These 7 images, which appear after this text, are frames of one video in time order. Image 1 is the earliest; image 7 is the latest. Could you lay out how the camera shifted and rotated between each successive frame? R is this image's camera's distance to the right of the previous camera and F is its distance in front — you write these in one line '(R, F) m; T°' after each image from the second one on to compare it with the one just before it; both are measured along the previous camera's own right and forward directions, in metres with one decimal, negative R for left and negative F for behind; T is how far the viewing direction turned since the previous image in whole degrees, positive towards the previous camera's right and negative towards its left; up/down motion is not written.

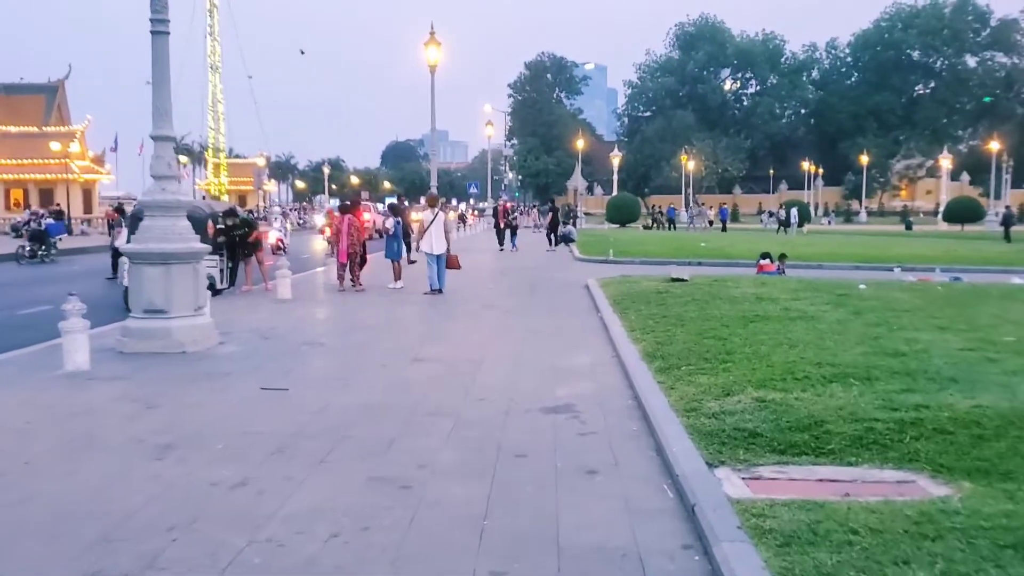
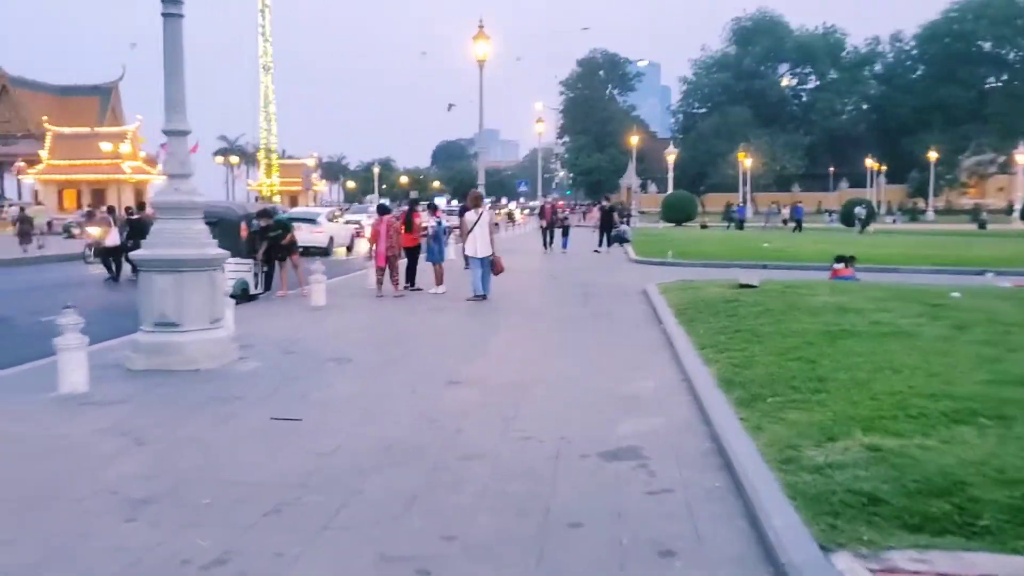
(0.0, +1.3) m; -3°
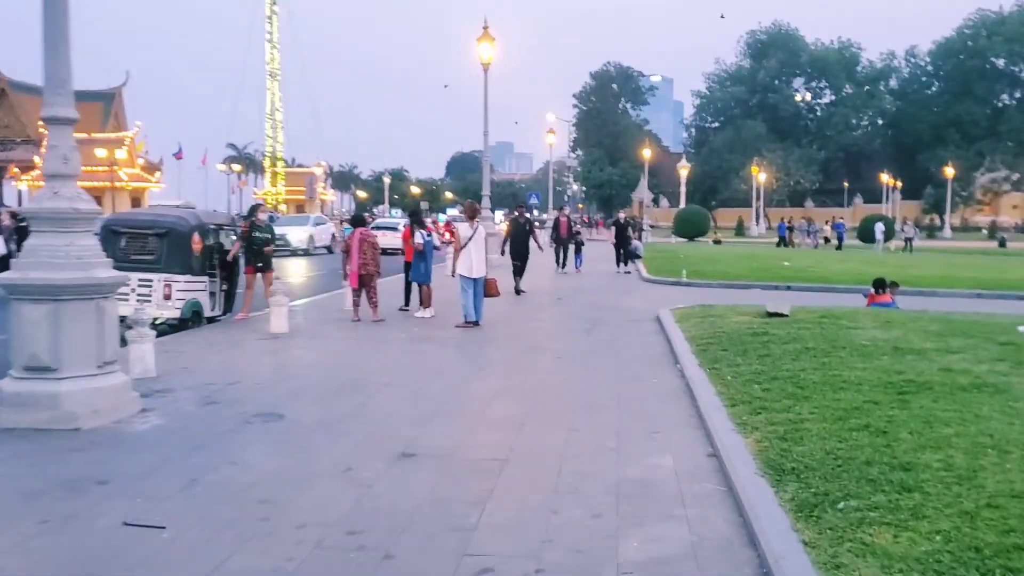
(+0.3, +2.2) m; -1°
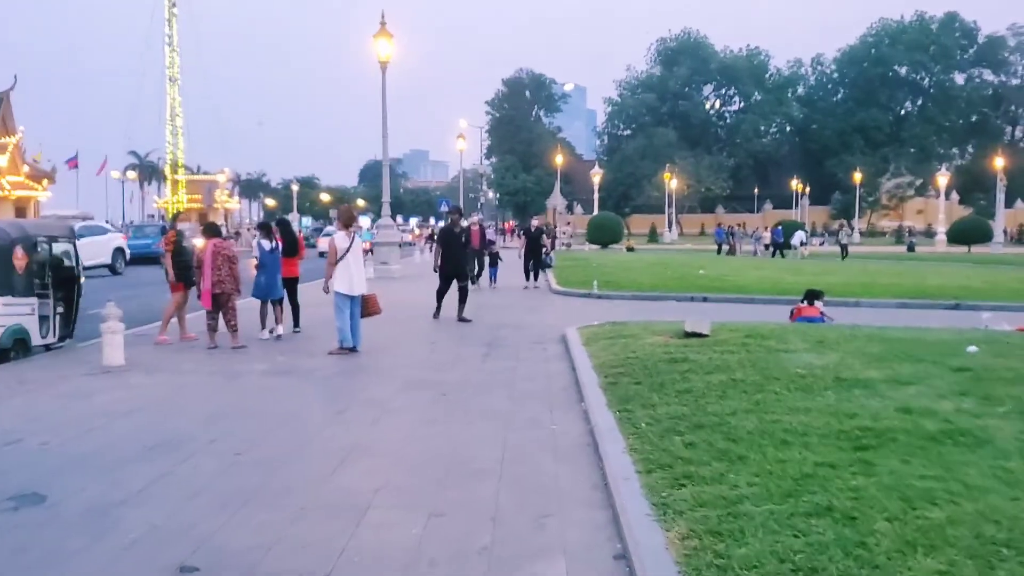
(+0.4, +1.9) m; +5°
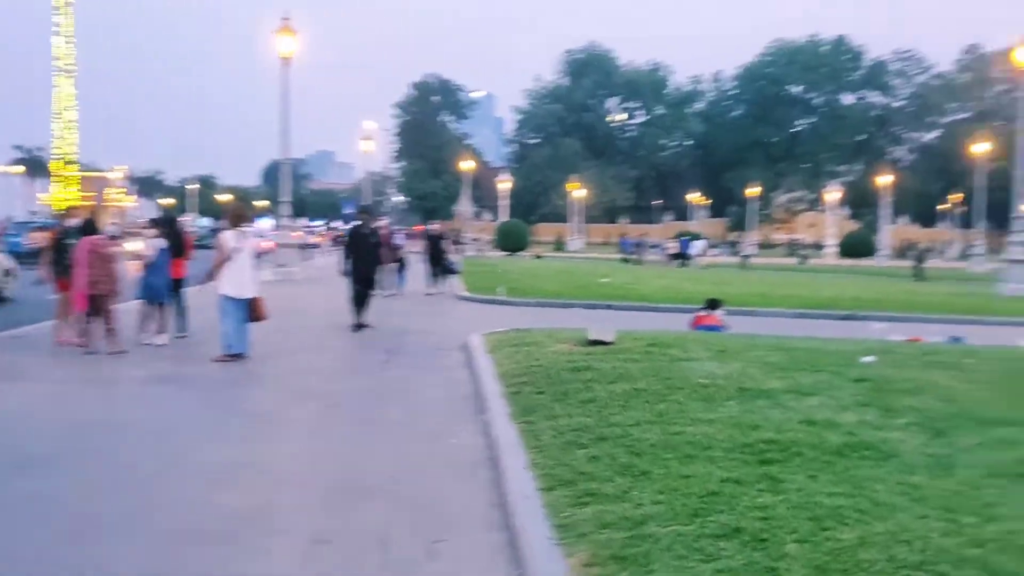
(+0.1, +0.4) m; +6°
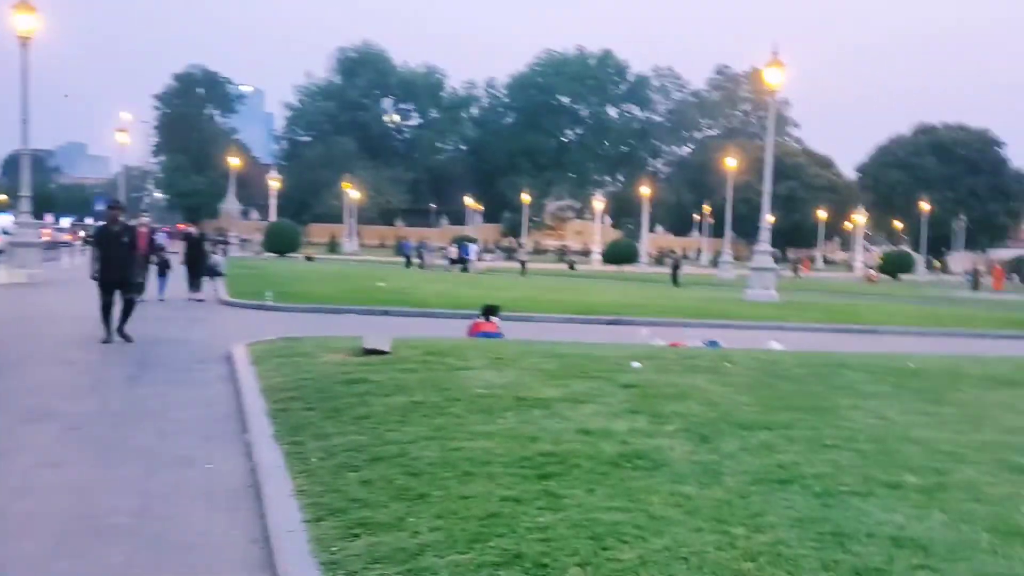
(0.0, +0.4) m; +13°
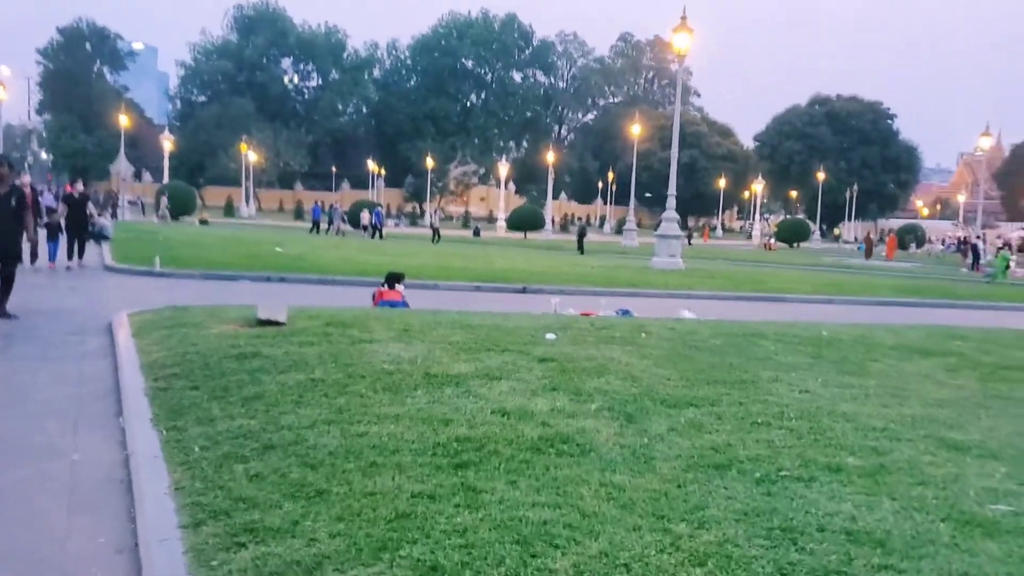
(0.0, +0.7) m; +6°
